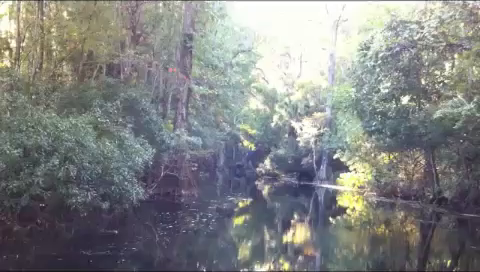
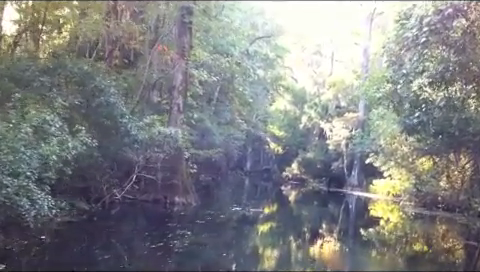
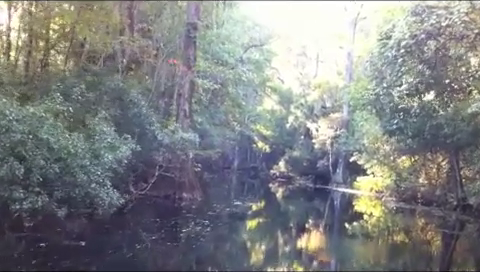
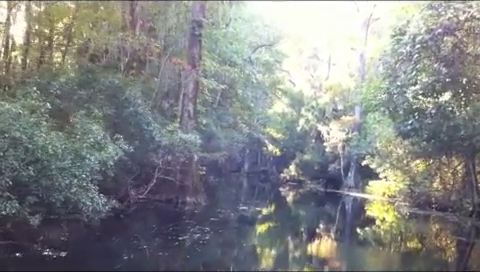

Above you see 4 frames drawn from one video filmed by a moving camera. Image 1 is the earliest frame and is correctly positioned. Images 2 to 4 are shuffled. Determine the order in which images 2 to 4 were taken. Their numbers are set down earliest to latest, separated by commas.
3, 4, 2
